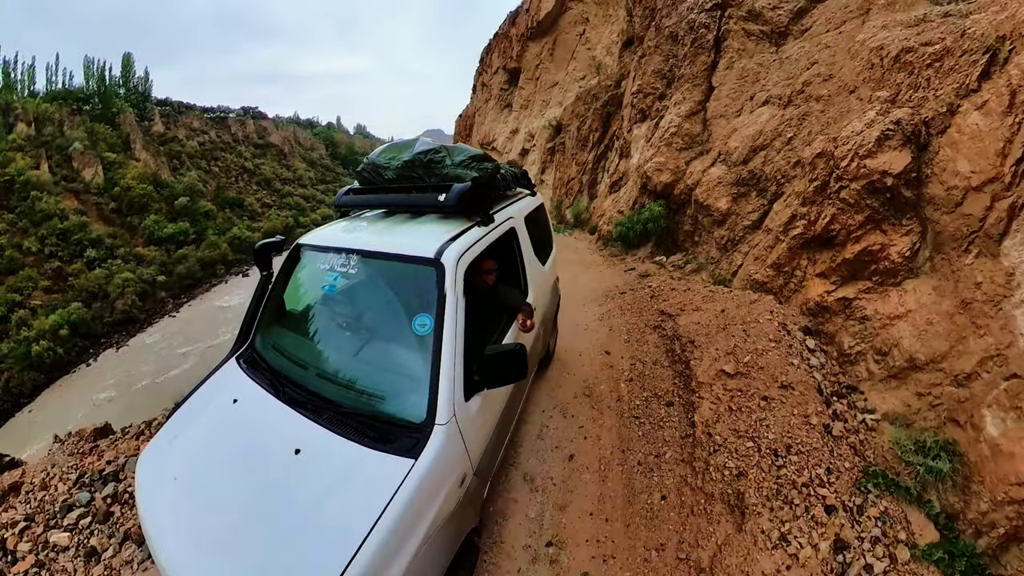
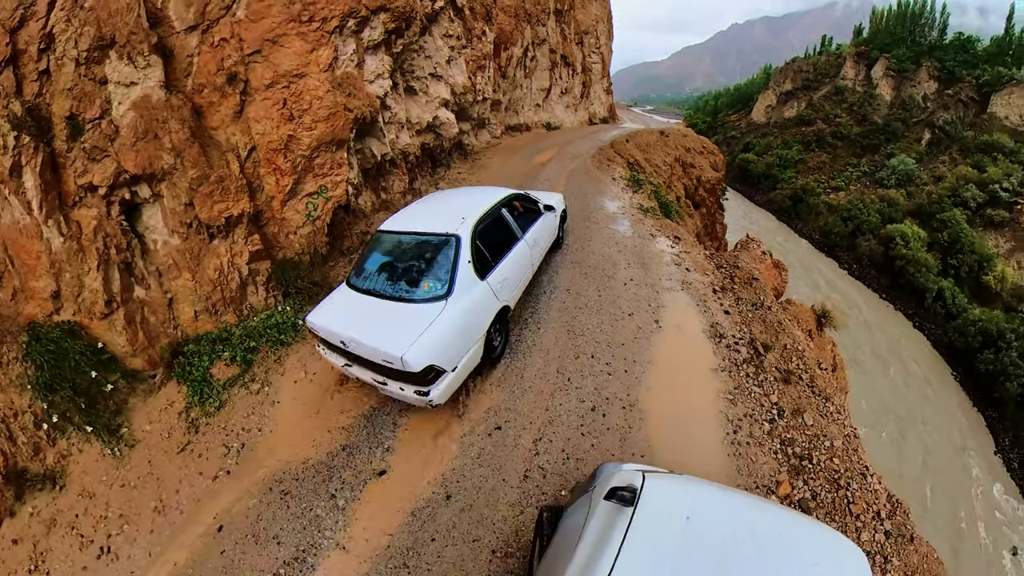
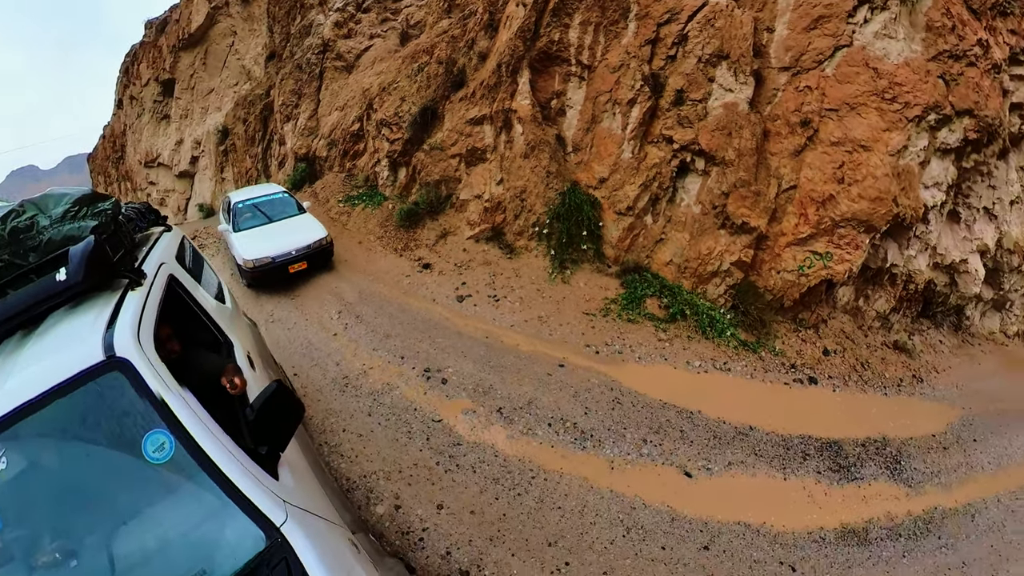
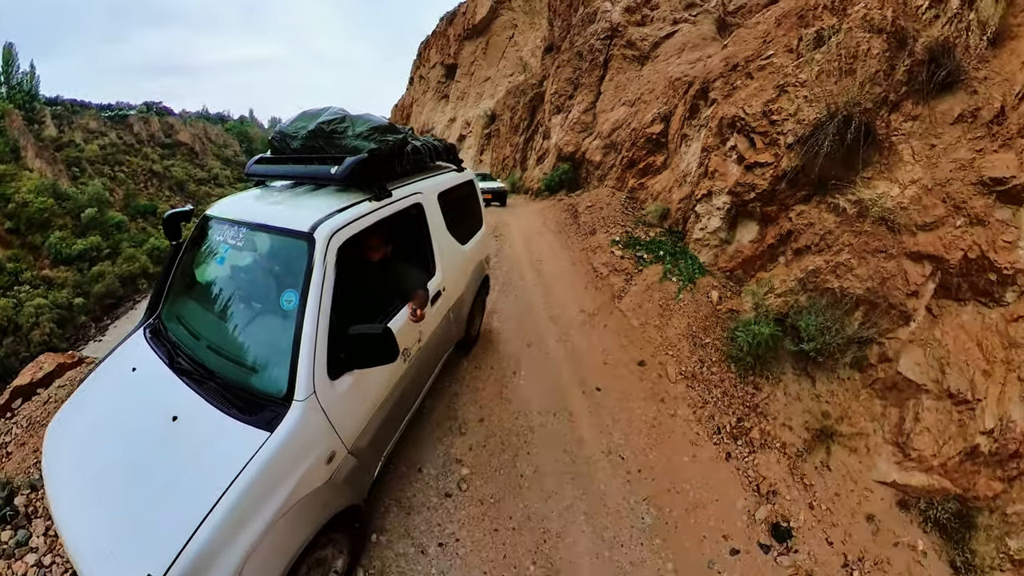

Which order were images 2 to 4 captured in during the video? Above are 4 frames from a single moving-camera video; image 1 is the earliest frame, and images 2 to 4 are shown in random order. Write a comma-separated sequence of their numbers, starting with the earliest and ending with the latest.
4, 3, 2
